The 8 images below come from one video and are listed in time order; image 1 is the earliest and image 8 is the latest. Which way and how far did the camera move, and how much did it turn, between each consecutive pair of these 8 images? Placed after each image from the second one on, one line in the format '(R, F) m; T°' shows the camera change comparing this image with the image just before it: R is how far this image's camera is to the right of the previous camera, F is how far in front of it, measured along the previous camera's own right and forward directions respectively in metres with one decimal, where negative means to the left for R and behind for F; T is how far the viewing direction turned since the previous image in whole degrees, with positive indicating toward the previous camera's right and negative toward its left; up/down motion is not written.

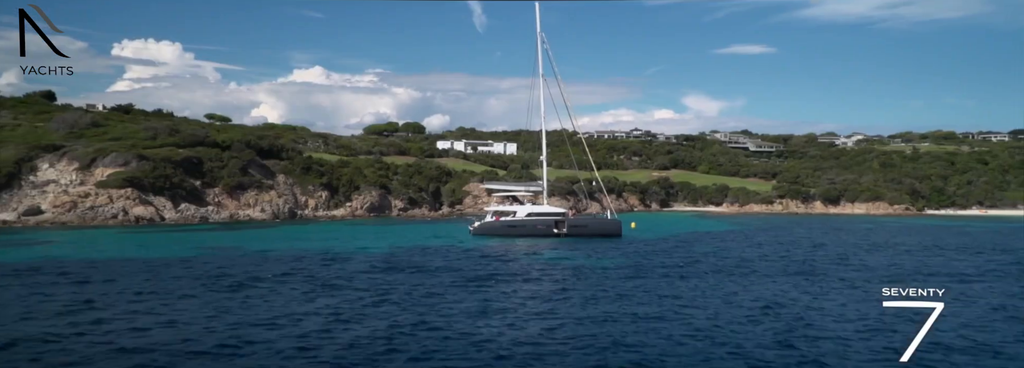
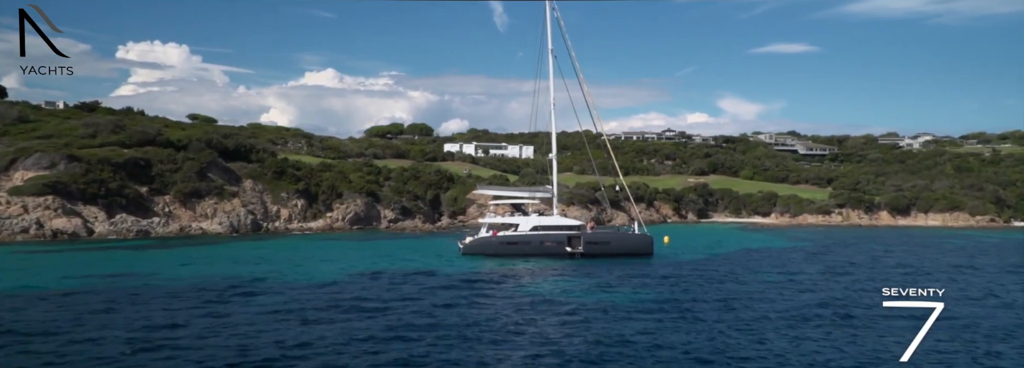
(+1.2, +9.2) m; -2°
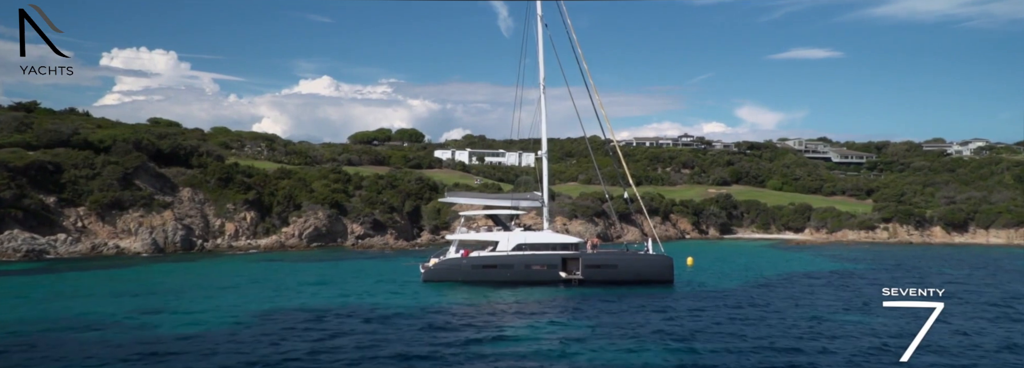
(+1.1, +7.9) m; -1°
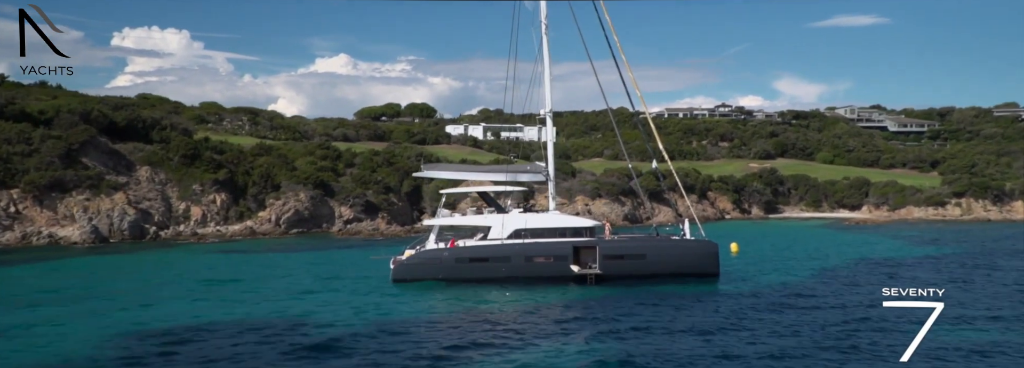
(+0.9, +6.0) m; -2°
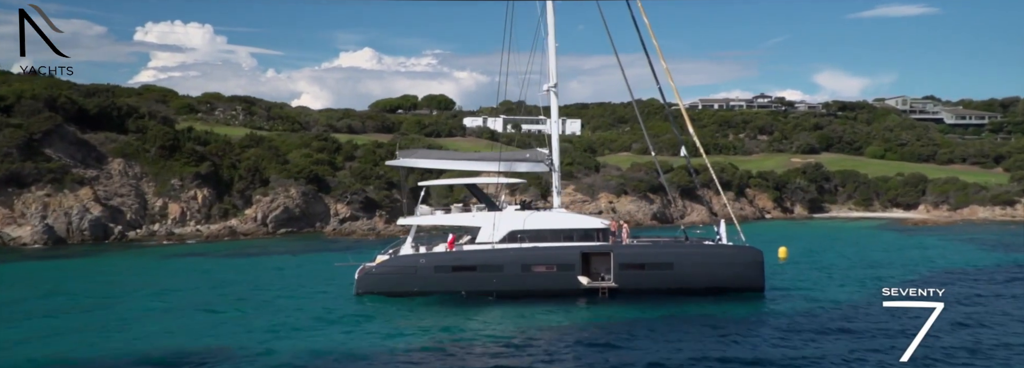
(+0.8, +3.9) m; -2°
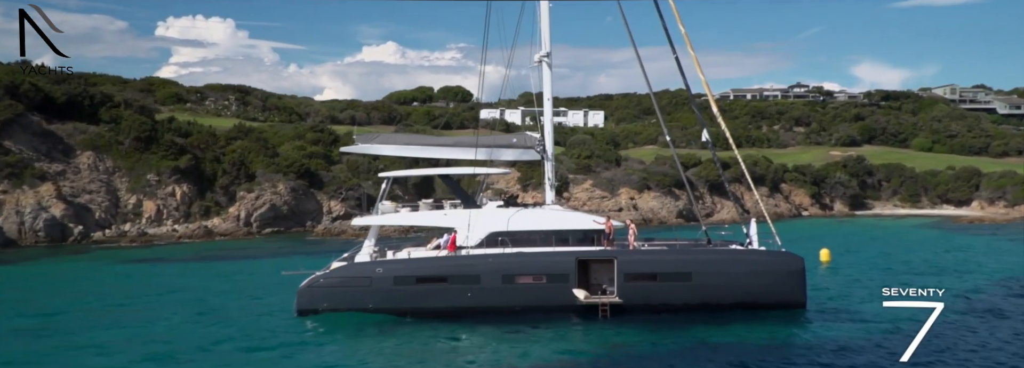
(+0.9, +3.1) m; -2°
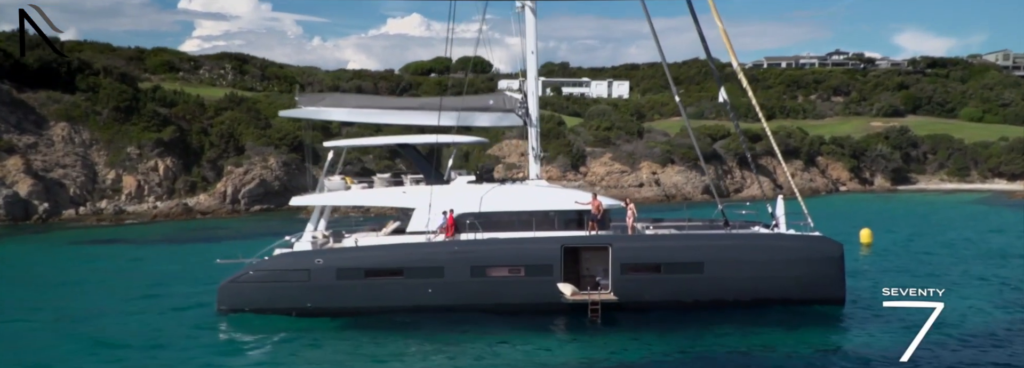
(+0.8, +2.4) m; -2°
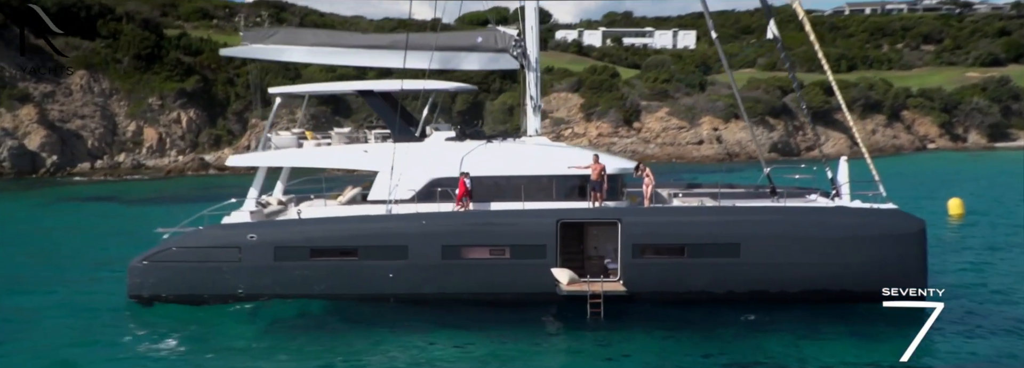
(+1.0, +2.3) m; -5°
